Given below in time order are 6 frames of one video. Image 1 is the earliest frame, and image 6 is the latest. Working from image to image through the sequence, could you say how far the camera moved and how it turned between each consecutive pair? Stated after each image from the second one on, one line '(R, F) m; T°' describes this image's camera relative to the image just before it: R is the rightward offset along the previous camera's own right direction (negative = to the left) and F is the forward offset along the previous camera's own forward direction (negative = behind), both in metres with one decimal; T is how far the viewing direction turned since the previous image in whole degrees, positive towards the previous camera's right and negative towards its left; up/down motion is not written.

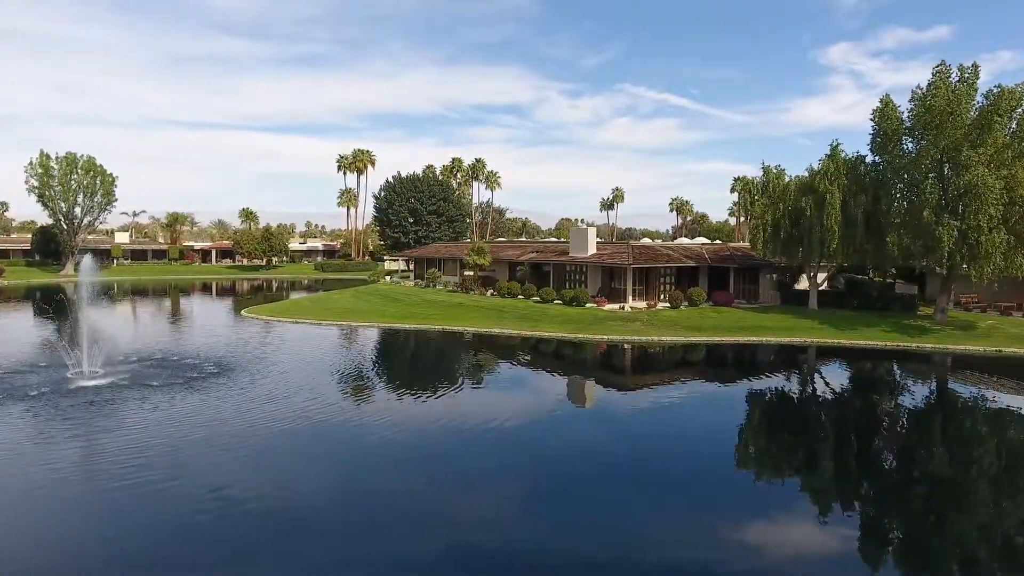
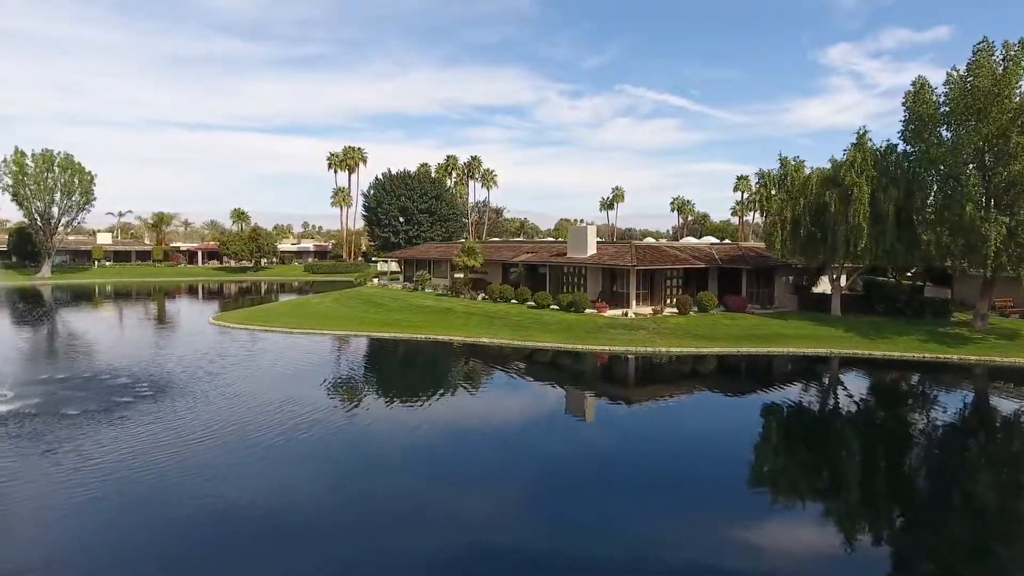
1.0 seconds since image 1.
(+0.4, +3.3) m; 0°
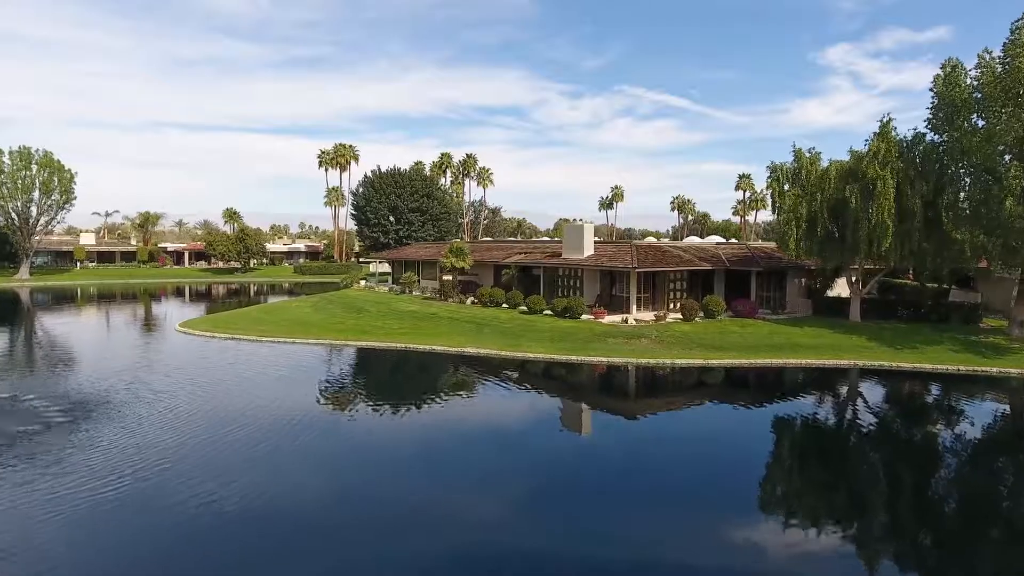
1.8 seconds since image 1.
(+0.5, +2.7) m; 0°
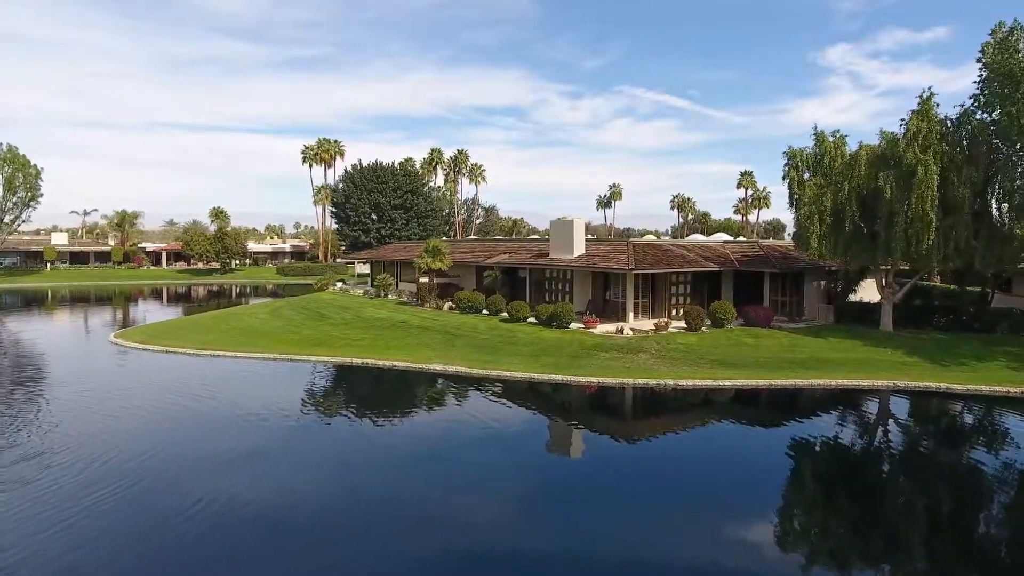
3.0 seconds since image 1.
(+0.9, +4.0) m; 0°
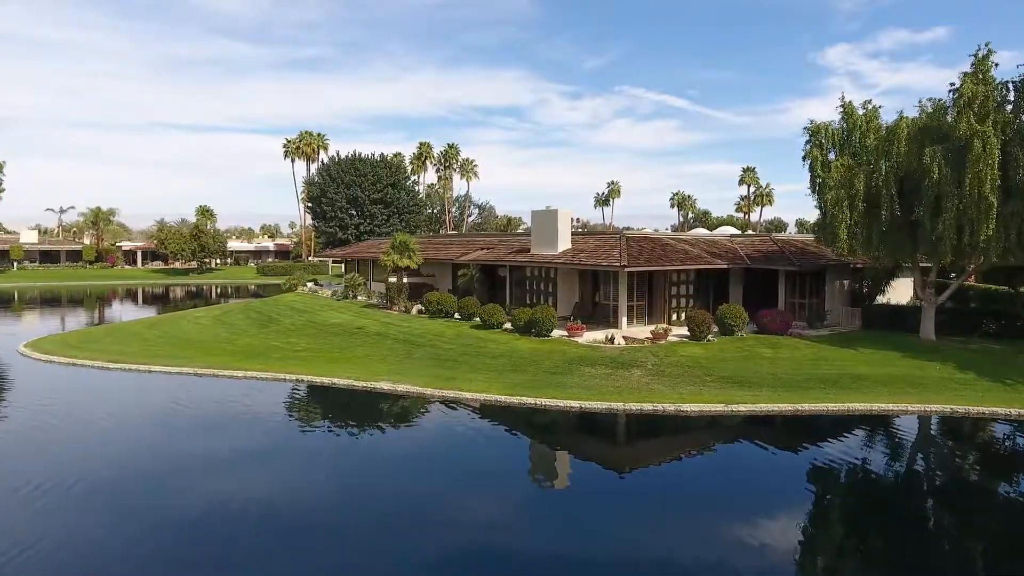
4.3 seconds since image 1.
(+1.0, +4.0) m; 0°
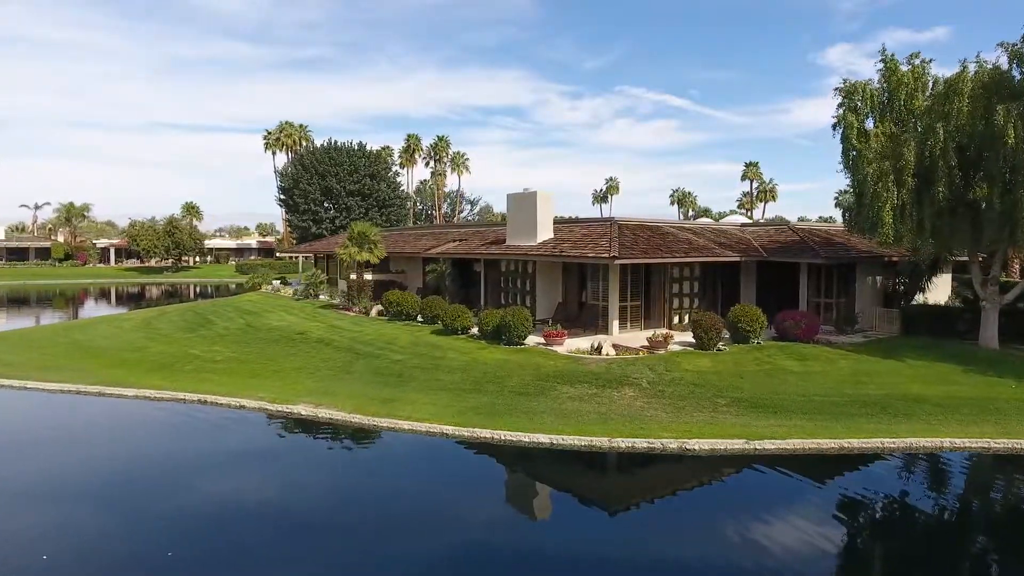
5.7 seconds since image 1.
(+1.0, +4.0) m; 0°
